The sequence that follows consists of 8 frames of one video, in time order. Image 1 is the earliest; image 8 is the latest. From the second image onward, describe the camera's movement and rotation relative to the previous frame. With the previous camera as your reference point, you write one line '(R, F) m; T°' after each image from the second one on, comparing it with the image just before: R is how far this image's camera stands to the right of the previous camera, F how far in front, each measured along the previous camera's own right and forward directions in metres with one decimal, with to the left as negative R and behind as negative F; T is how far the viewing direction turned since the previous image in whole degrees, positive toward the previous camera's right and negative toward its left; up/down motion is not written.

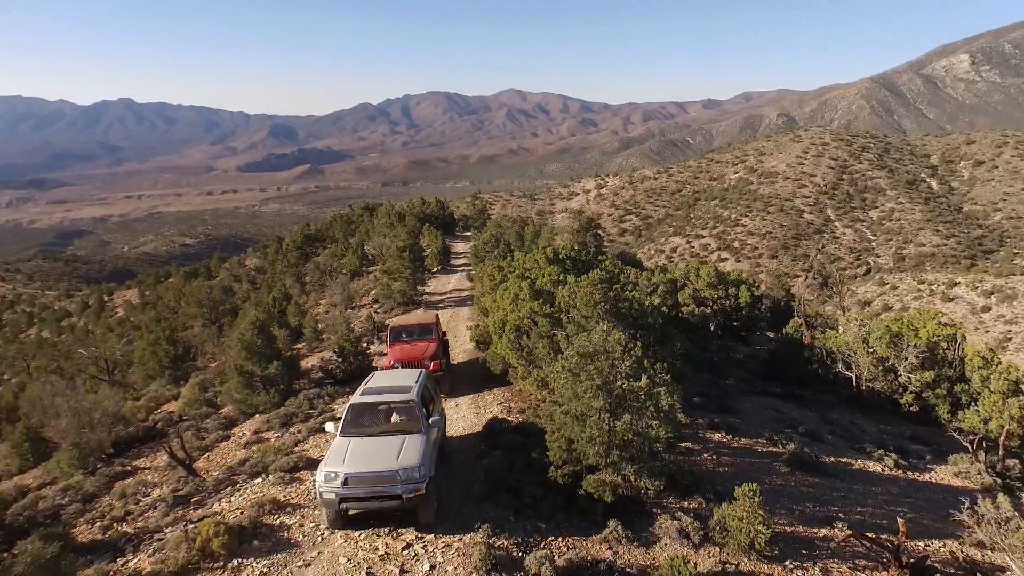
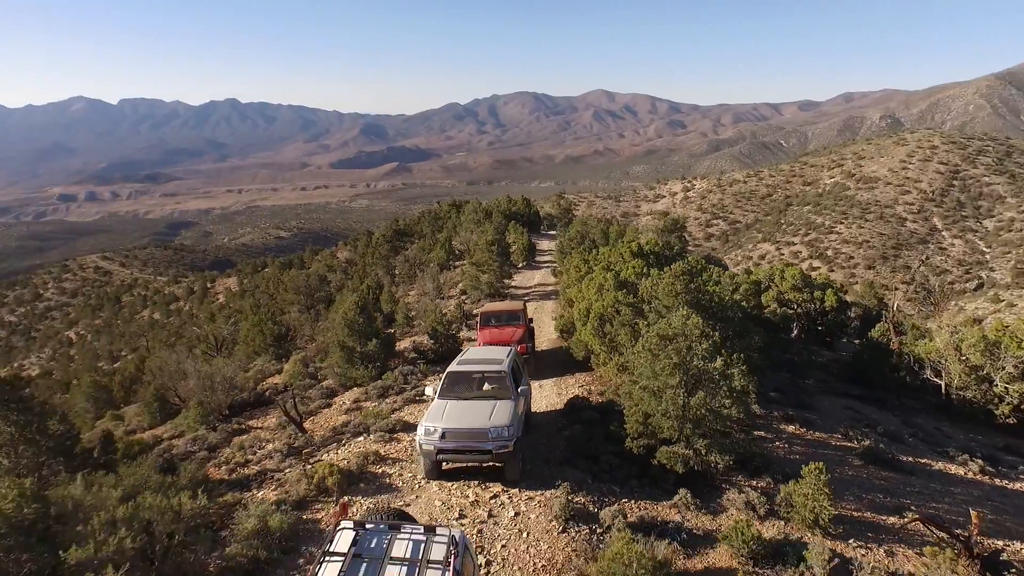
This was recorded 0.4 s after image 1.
(0.0, -0.7) m; -7°
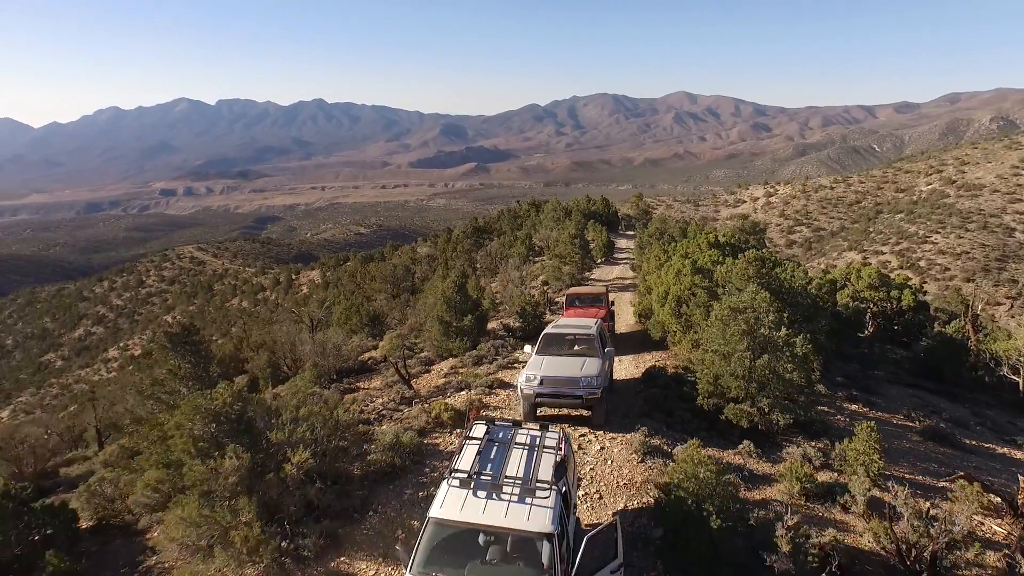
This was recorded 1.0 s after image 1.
(-0.2, -1.2) m; -6°
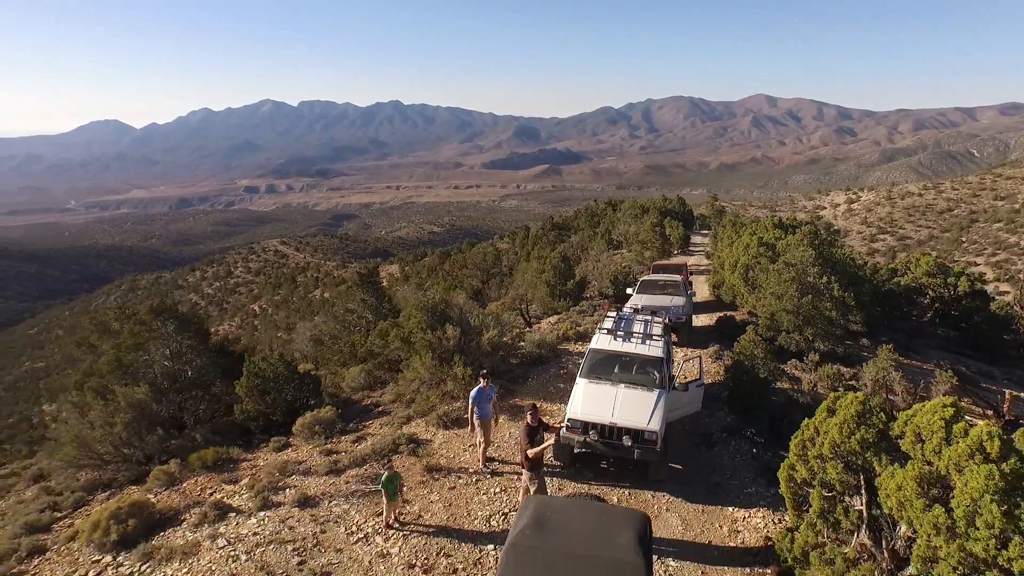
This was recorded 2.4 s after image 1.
(-0.6, -3.1) m; -6°
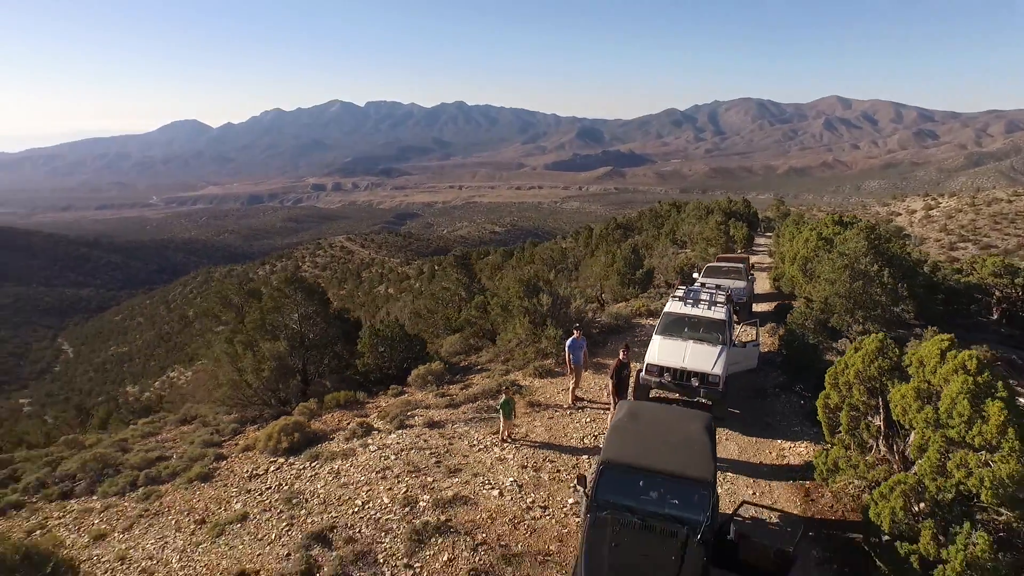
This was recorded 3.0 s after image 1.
(-0.4, -1.7) m; -5°
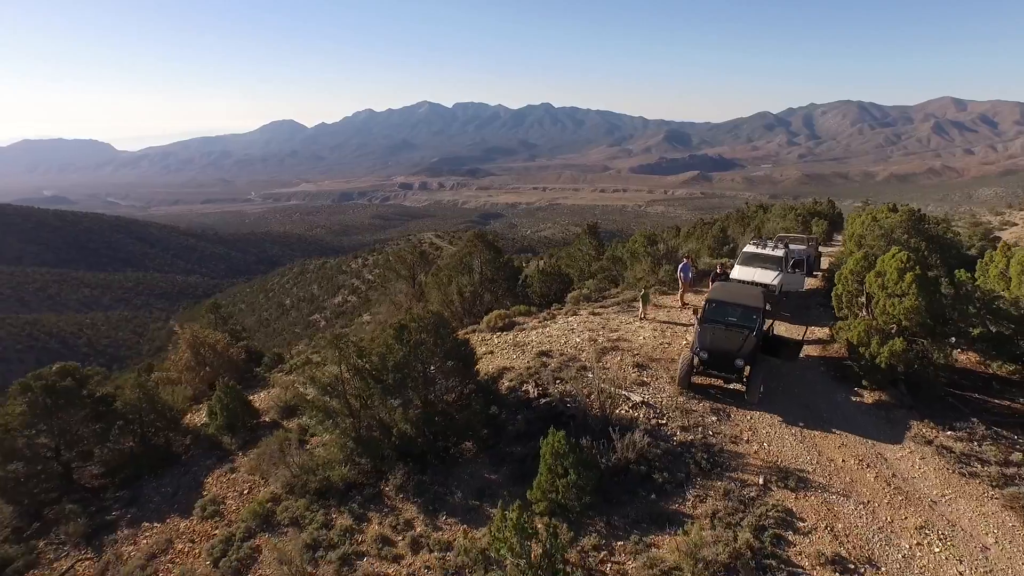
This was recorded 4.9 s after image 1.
(-1.1, -5.5) m; -7°
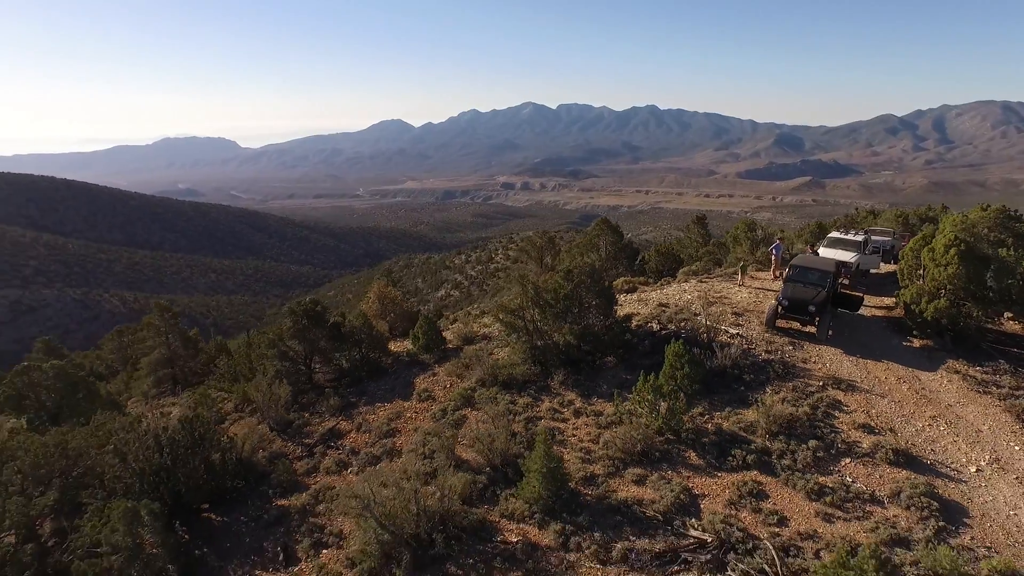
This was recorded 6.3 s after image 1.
(-0.7, -4.1) m; -8°
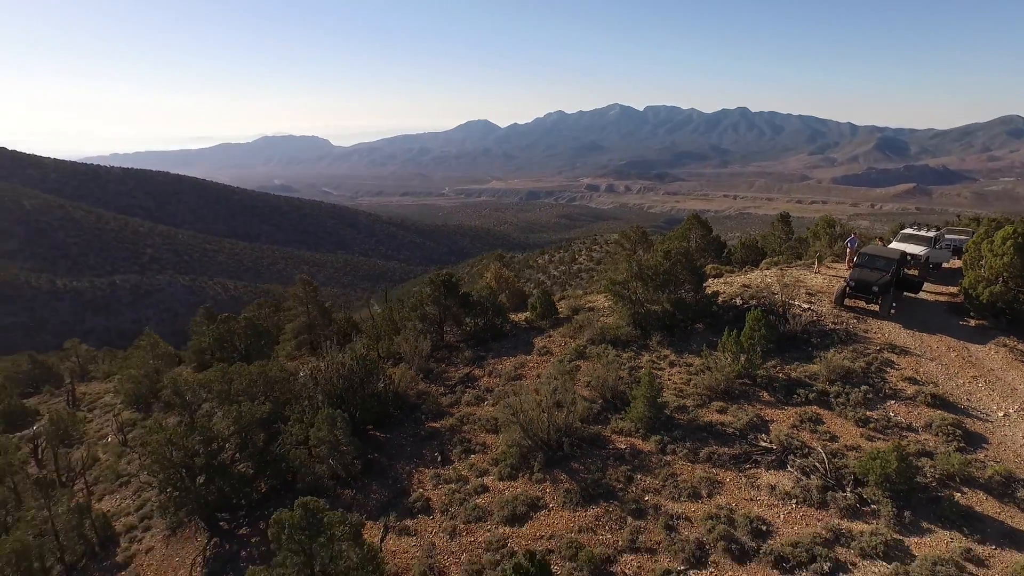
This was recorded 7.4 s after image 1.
(-0.6, -3.2) m; -7°
